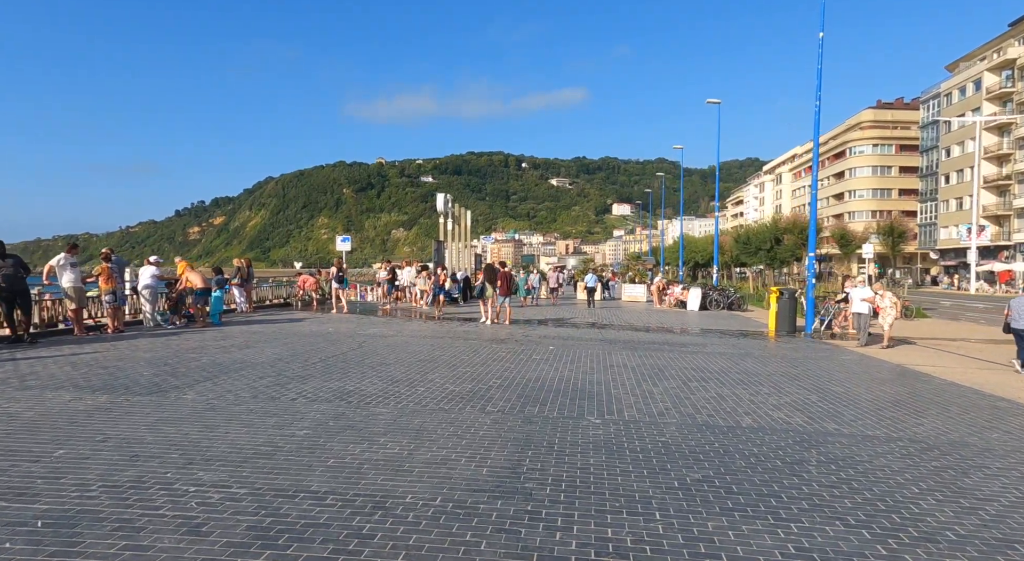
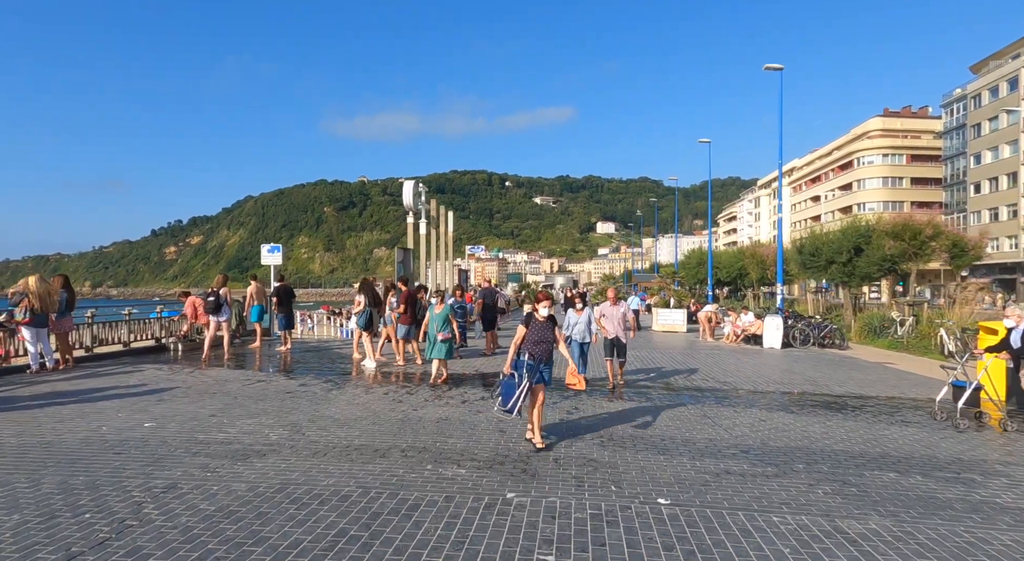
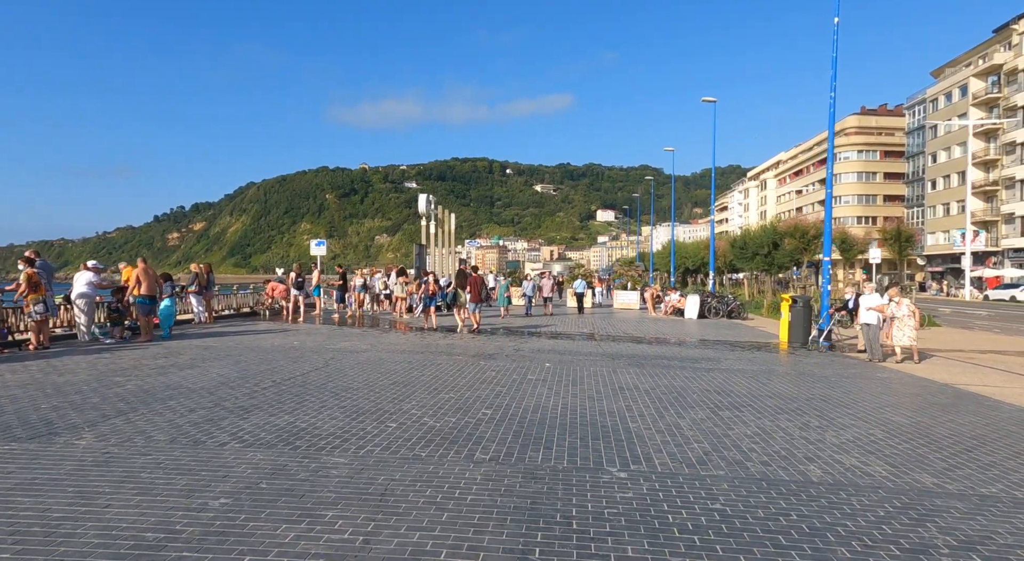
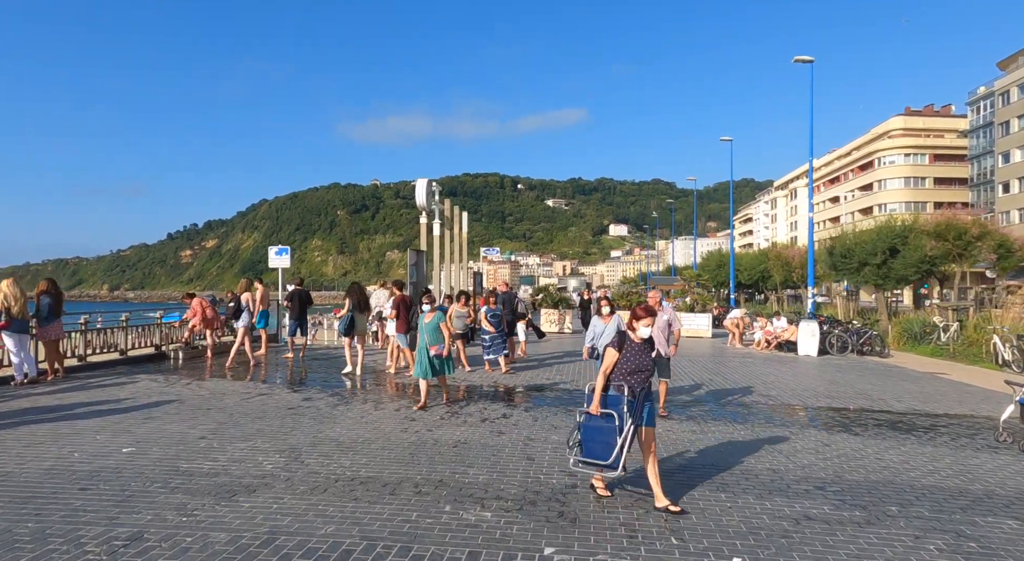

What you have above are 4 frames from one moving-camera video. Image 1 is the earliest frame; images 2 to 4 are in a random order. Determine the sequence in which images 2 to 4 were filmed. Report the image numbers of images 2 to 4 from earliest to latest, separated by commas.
3, 2, 4
